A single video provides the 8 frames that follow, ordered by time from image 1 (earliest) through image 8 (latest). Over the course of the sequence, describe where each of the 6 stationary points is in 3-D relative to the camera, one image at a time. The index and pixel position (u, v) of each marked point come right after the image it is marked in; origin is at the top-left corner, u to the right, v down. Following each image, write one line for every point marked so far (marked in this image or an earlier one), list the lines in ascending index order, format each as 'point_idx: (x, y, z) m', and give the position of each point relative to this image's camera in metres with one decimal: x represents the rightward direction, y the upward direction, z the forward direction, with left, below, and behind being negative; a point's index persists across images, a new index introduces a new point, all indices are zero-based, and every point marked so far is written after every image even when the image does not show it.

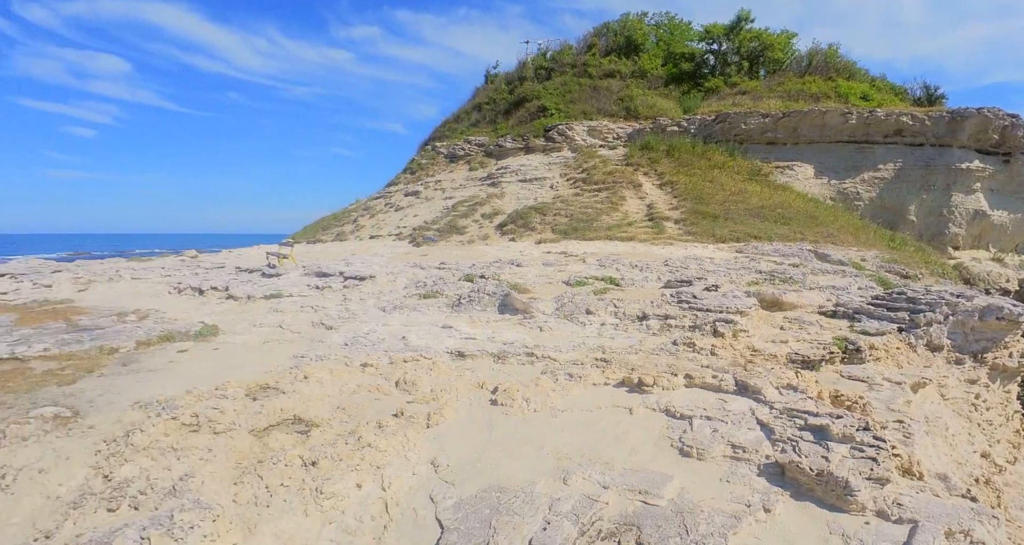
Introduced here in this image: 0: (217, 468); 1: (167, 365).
0: (-2.2, -1.5, +4.5) m
1: (-4.5, -1.3, +7.8) m
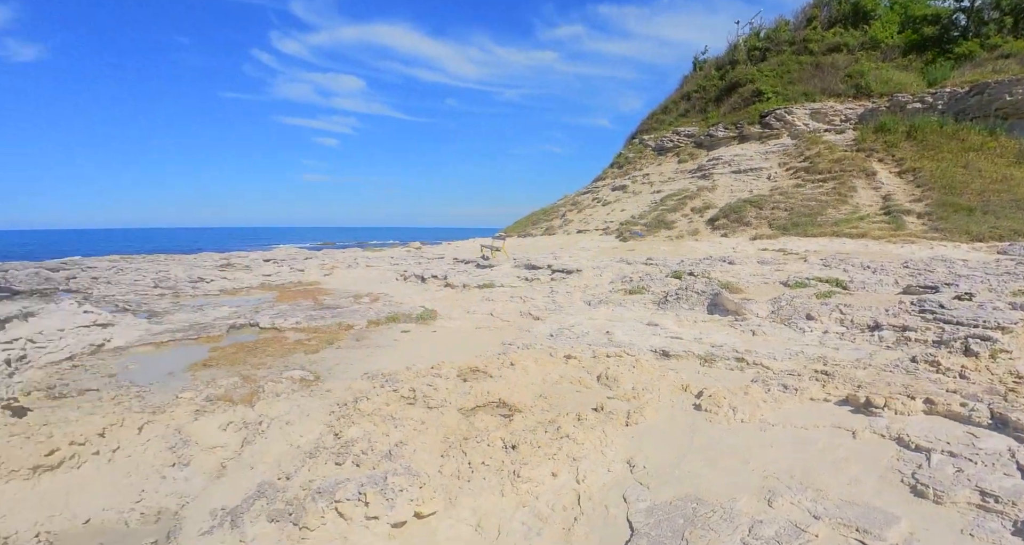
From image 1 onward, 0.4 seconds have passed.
0: (-0.7, -1.4, +5.0) m
1: (-1.9, -1.0, +8.8) m
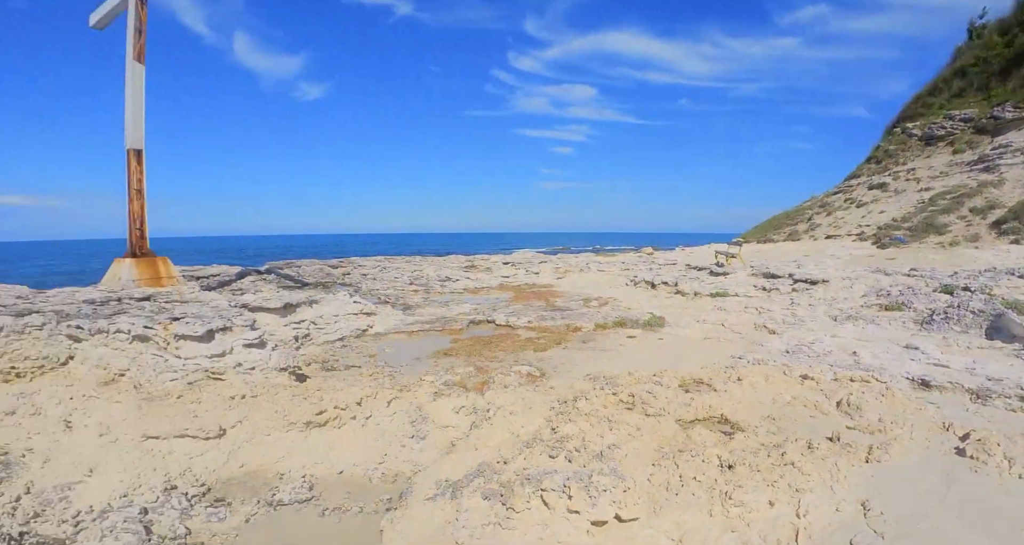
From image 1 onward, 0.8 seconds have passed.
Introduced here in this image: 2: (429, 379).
0: (+1.1, -1.5, +4.9) m
1: (+1.5, -1.1, +8.9) m
2: (-1.1, -1.5, +8.5) m
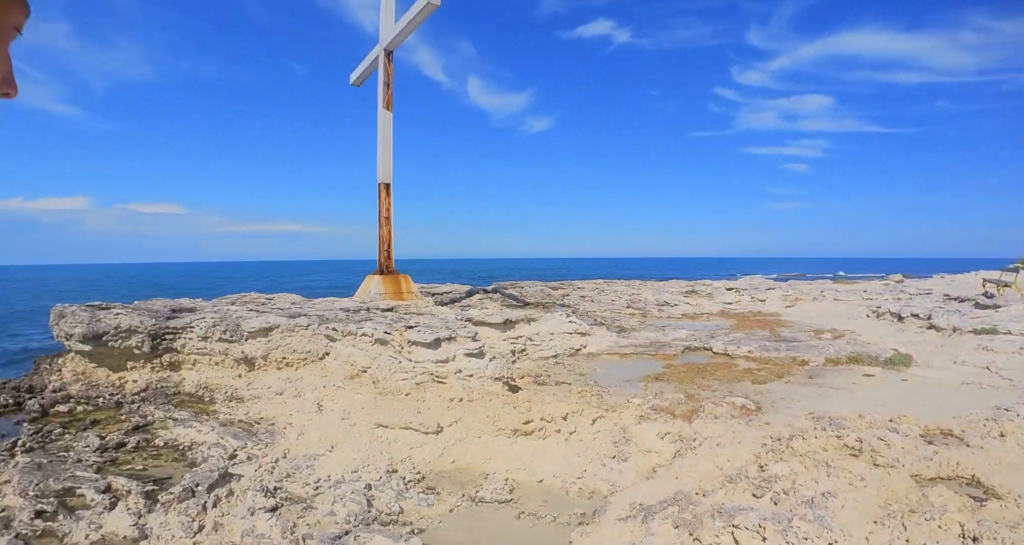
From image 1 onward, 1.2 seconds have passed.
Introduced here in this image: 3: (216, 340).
0: (+2.6, -1.7, +4.3) m
1: (+4.5, -1.5, +7.8) m
2: (+1.8, -1.9, +8.4) m
3: (-5.3, -1.2, +10.6) m
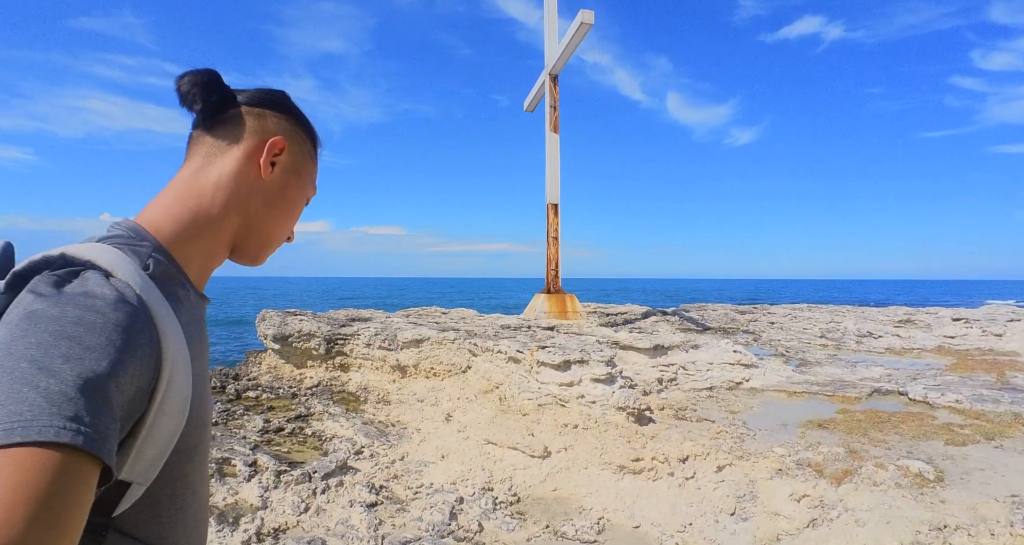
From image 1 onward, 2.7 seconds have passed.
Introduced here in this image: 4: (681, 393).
0: (+2.8, -1.9, +3.1) m
1: (+5.7, -1.9, +5.9) m
2: (+3.4, -2.2, +7.3) m
3: (-2.7, -1.5, +11.7) m
4: (+3.0, -2.1, +10.3) m
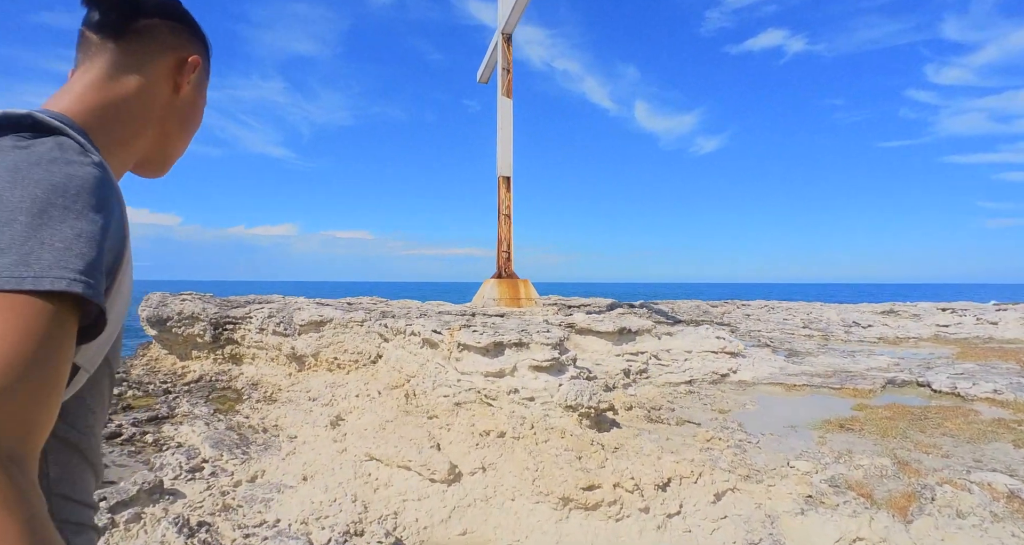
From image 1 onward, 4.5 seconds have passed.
0: (+2.2, -1.3, +0.9) m
1: (+4.9, -1.3, +3.8) m
2: (+2.5, -1.7, +5.0) m
3: (-3.7, -0.9, +9.1) m
4: (+2.0, -1.6, +8.1) m
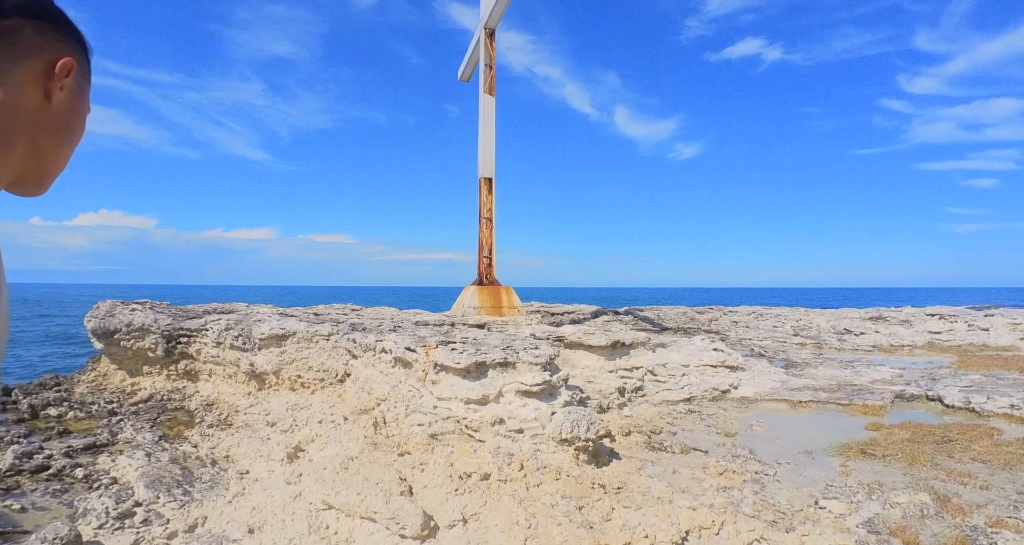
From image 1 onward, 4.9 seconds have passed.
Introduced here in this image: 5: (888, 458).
0: (+2.2, -1.4, +0.2) m
1: (+4.9, -1.4, +3.2) m
2: (+2.4, -1.7, +4.4) m
3: (-4.0, -1.1, +8.2) m
4: (+1.8, -1.7, +7.4) m
5: (+3.7, -1.8, +5.7) m
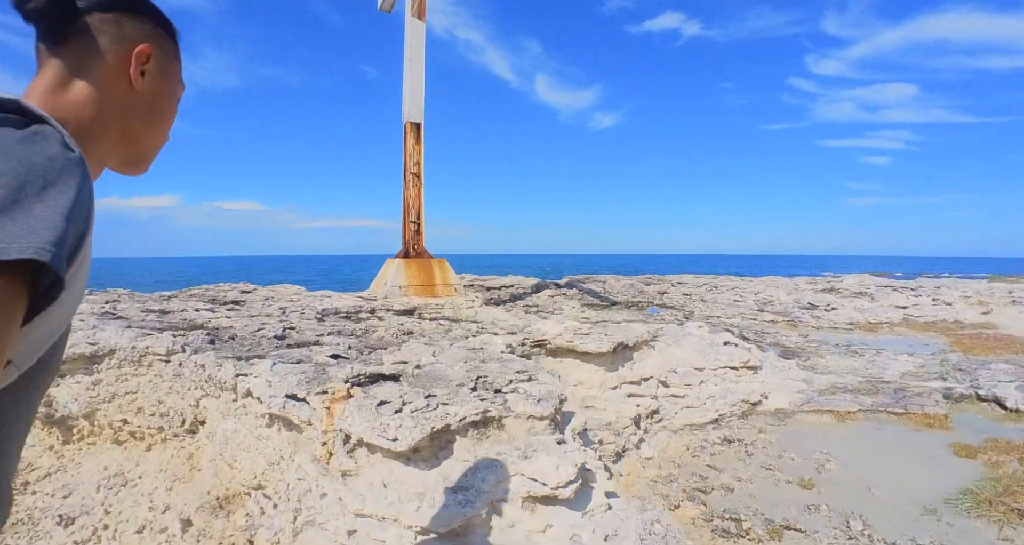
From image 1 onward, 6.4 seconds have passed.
0: (+2.8, -1.5, -1.9) m
1: (+5.1, -1.3, +1.4) m
2: (+2.5, -1.6, +2.2) m
3: (-4.4, -0.9, +5.2) m
4: (+1.4, -1.5, +5.1) m
5: (+3.5, -1.6, +3.8) m
